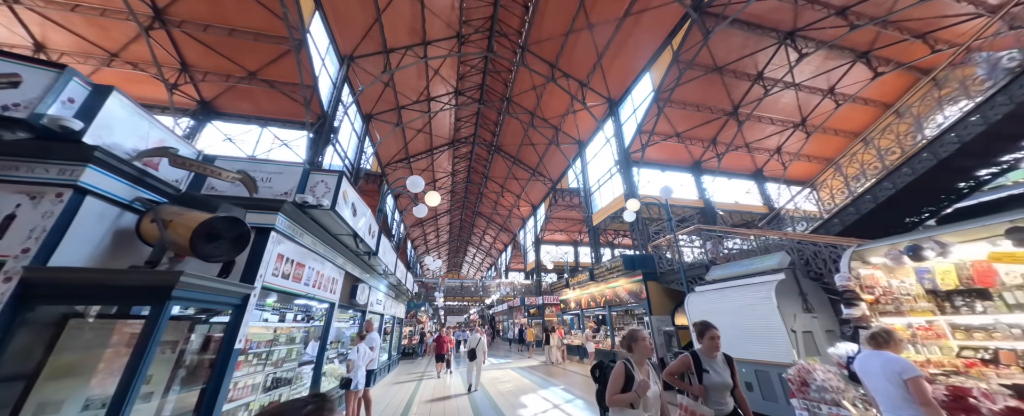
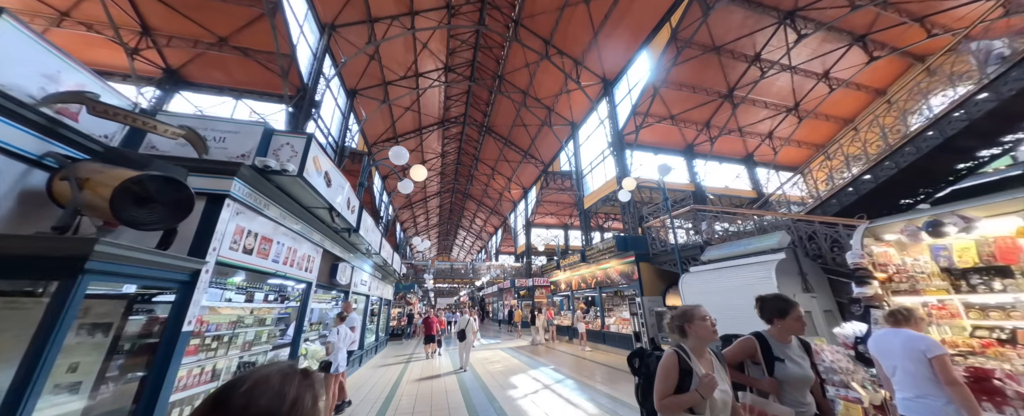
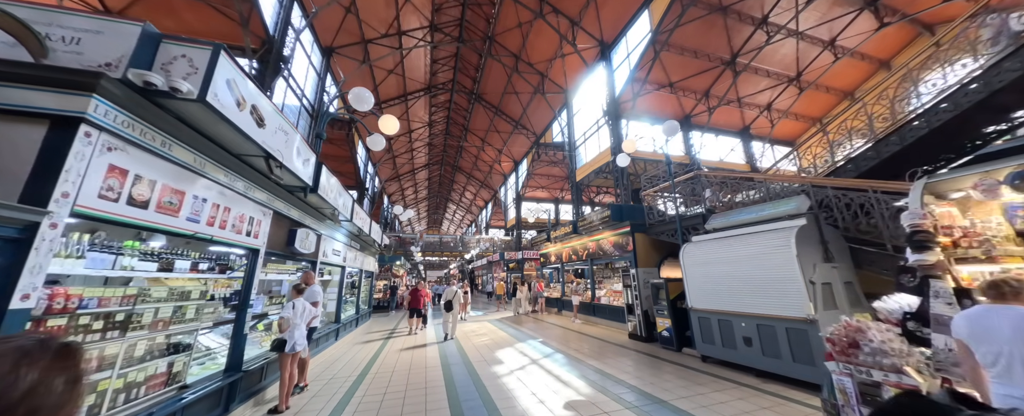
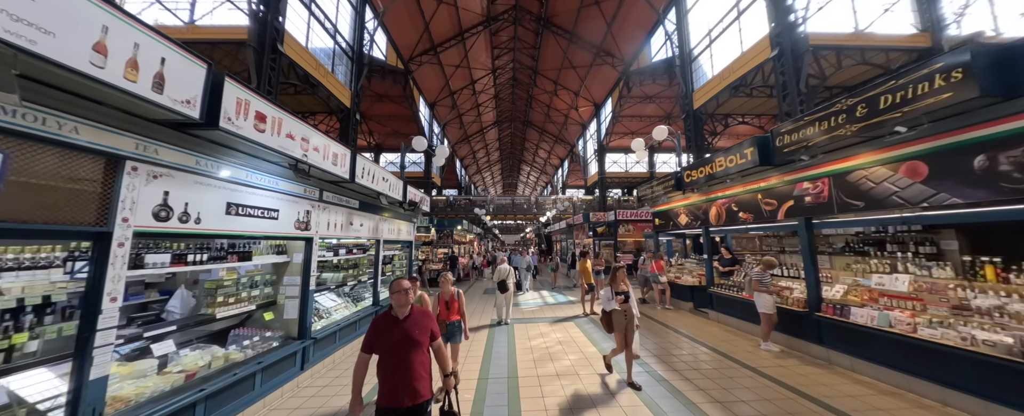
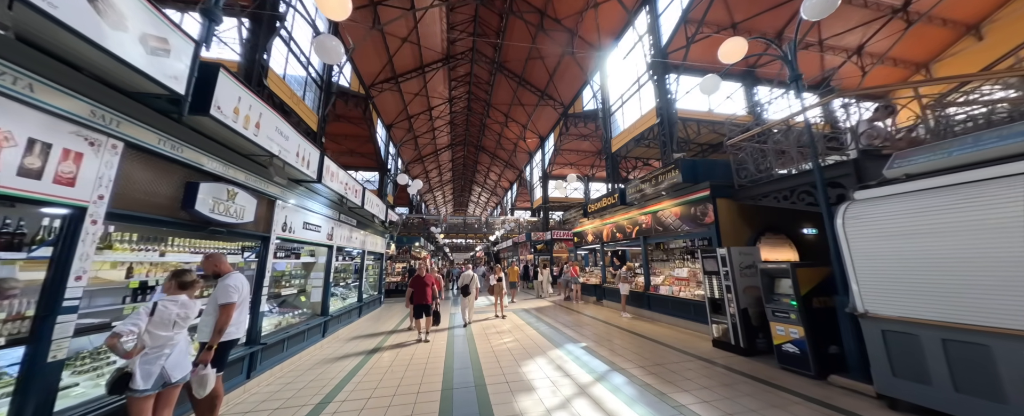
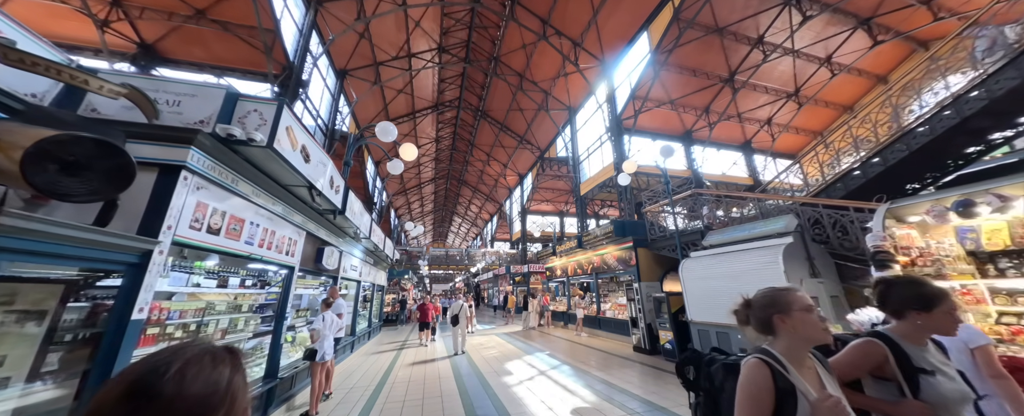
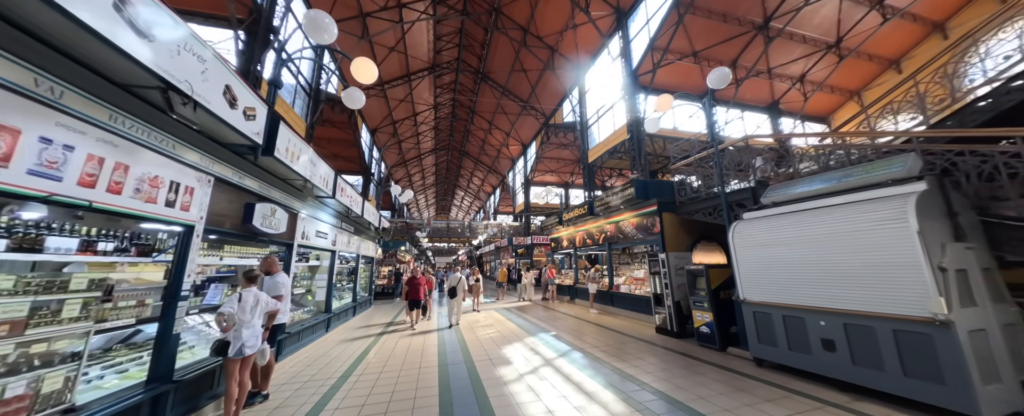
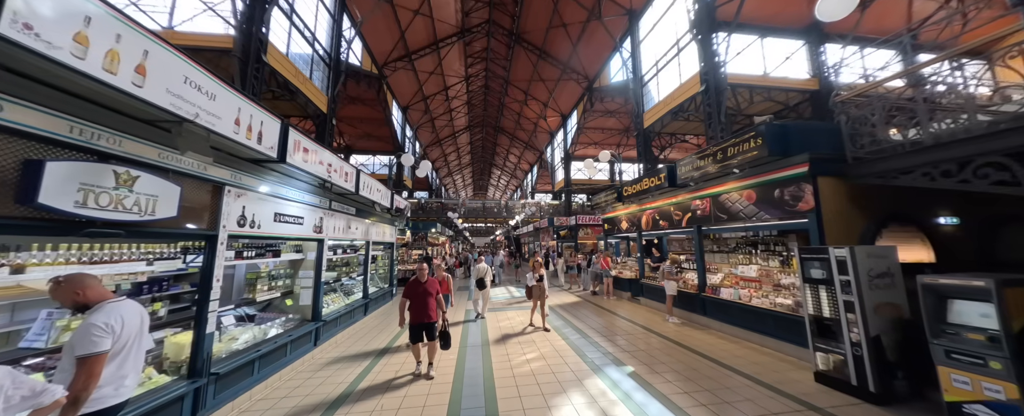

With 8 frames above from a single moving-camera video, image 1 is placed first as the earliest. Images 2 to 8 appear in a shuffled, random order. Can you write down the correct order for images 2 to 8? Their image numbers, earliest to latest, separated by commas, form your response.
2, 6, 3, 7, 5, 8, 4
